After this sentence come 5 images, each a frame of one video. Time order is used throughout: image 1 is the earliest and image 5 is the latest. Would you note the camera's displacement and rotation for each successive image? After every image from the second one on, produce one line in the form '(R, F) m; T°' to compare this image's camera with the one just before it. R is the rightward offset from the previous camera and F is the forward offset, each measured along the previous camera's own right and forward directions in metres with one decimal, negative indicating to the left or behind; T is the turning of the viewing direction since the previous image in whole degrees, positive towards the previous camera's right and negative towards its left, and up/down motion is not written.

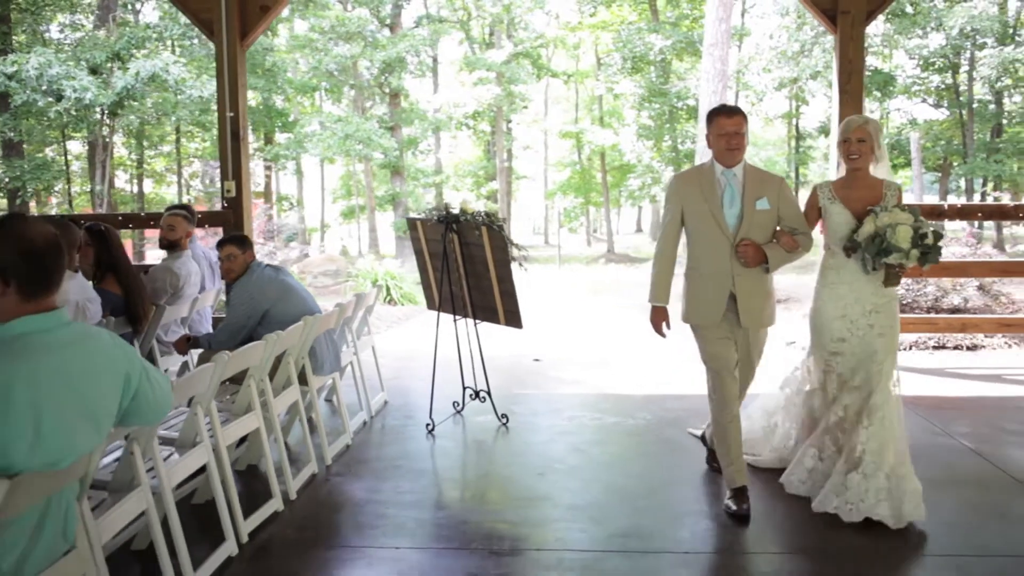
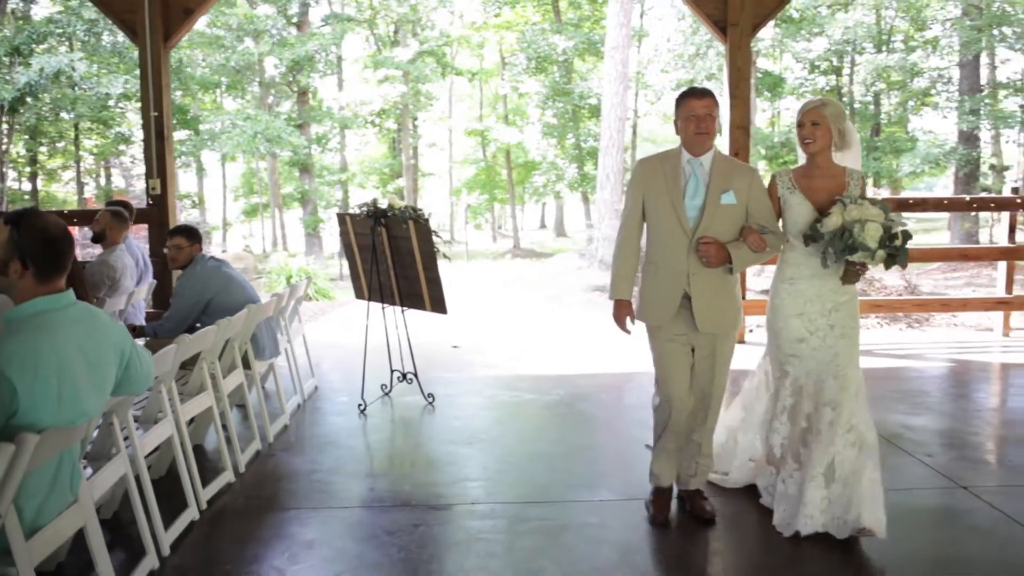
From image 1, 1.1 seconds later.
(-0.1, -0.4) m; +6°
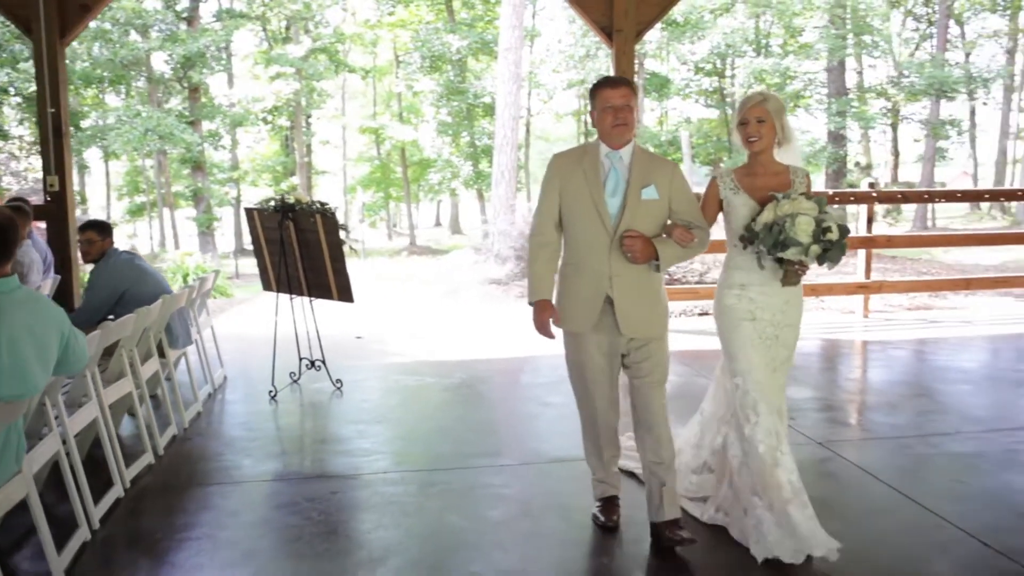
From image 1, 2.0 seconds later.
(0.0, -0.3) m; +7°
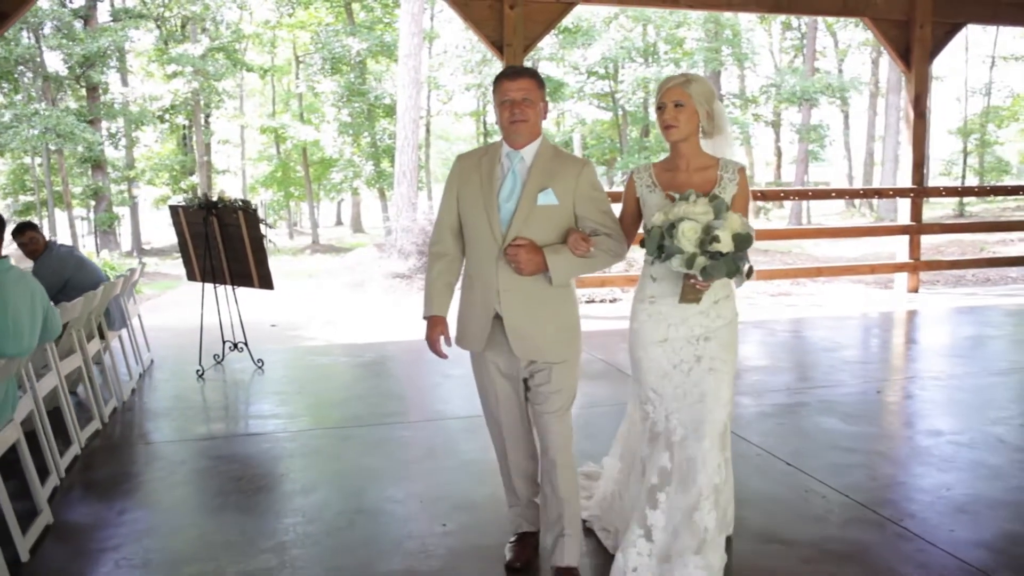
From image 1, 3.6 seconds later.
(0.0, -0.7) m; +6°
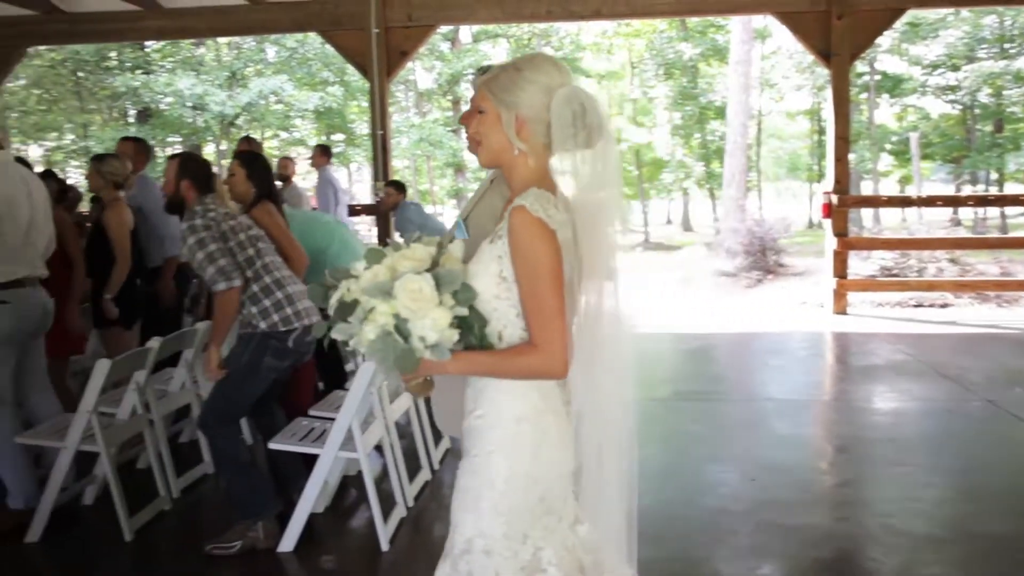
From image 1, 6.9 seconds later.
(+0.1, -0.8) m; -21°
